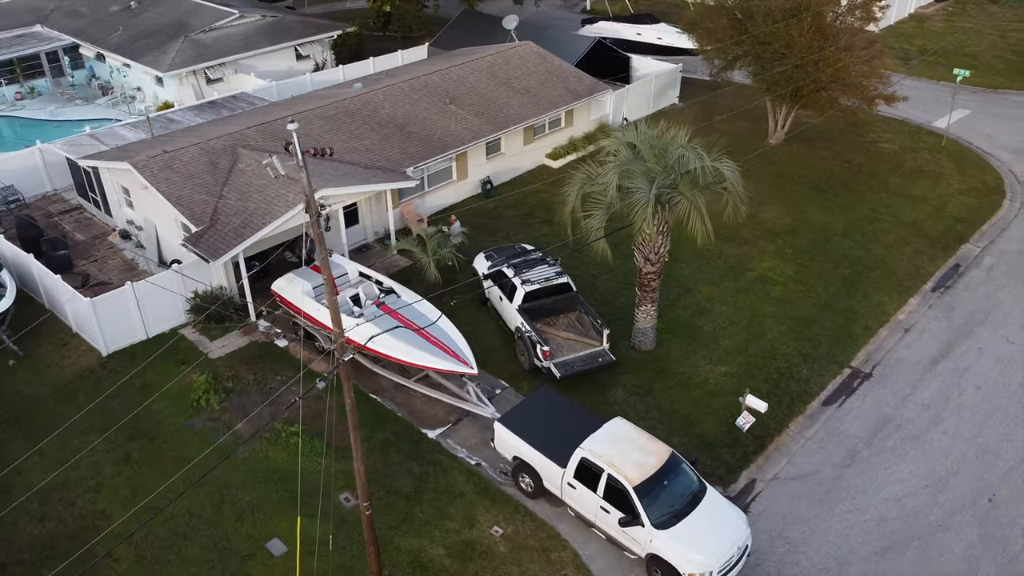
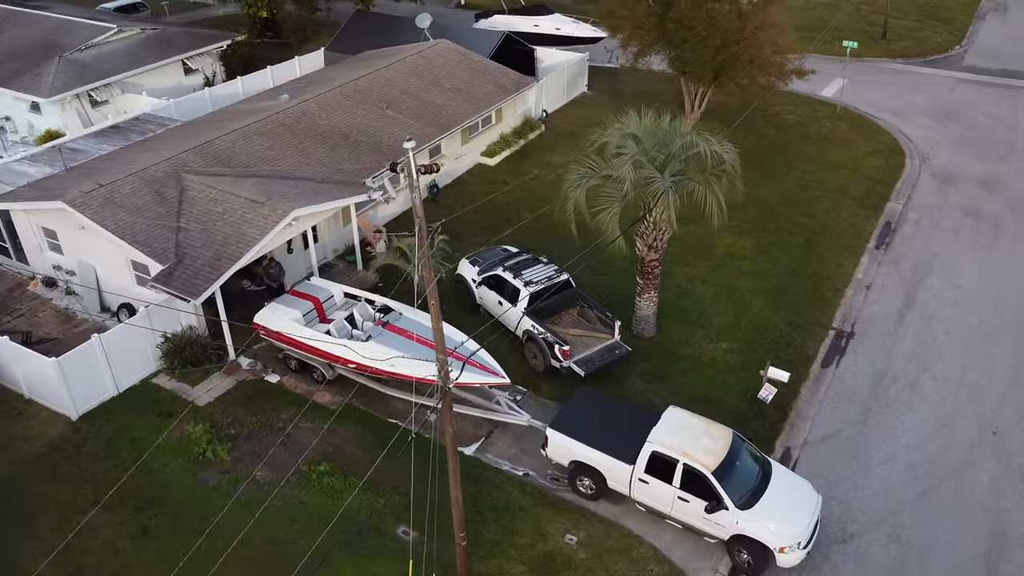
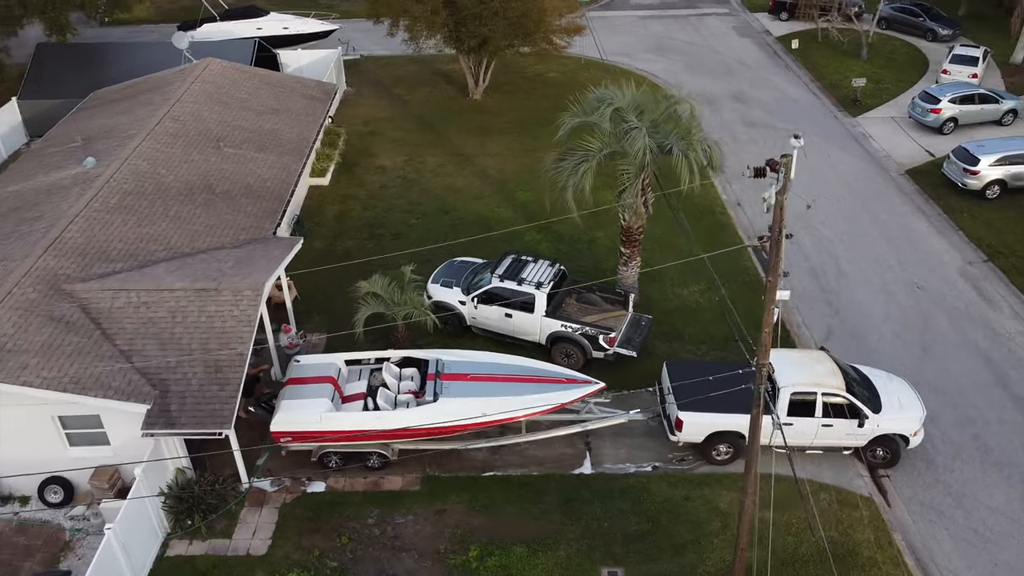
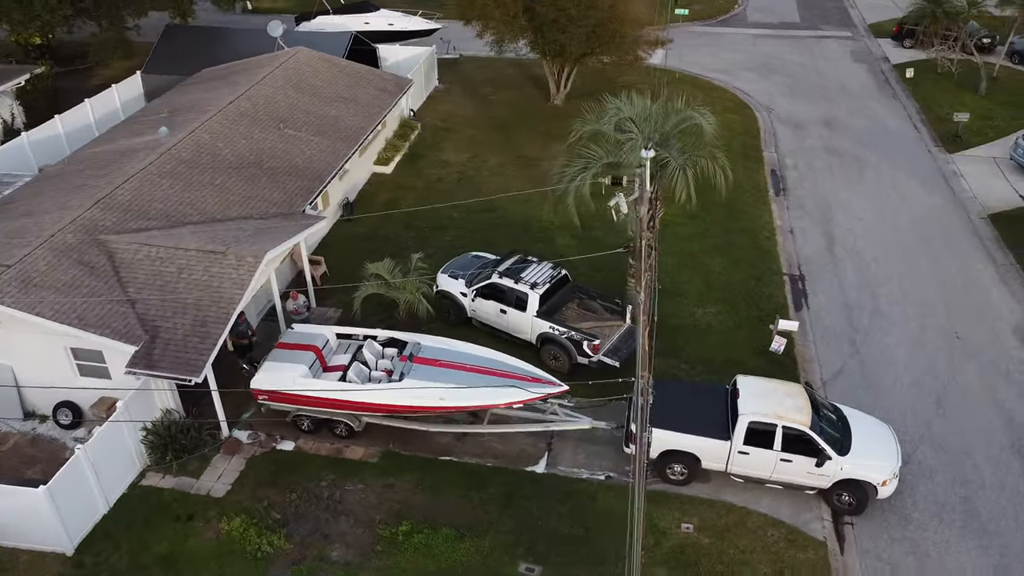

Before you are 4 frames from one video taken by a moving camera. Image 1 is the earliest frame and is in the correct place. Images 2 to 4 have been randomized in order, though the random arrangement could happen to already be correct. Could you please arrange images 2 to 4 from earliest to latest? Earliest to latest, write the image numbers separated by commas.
2, 4, 3
